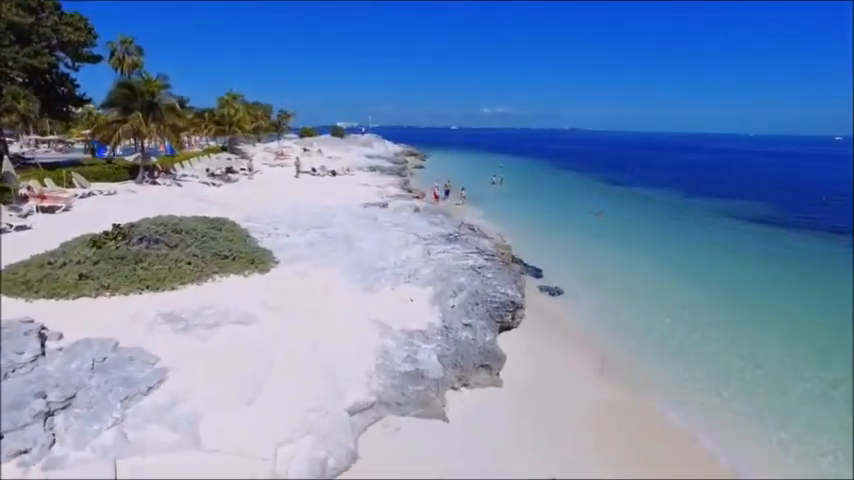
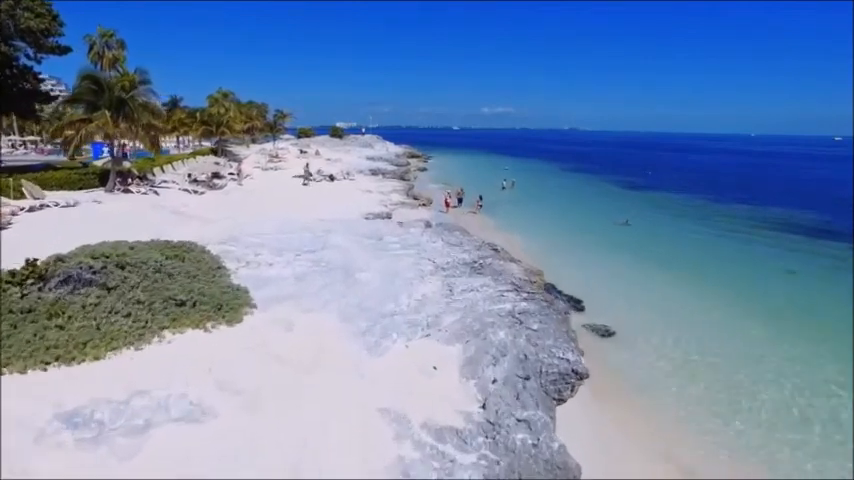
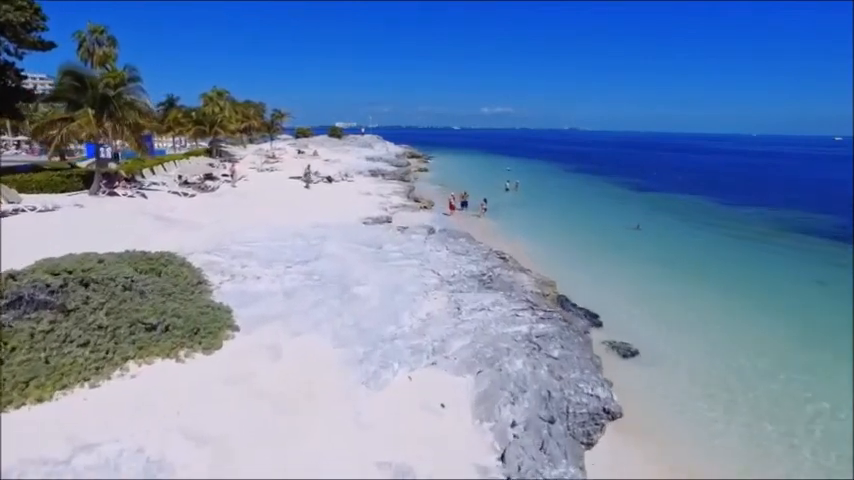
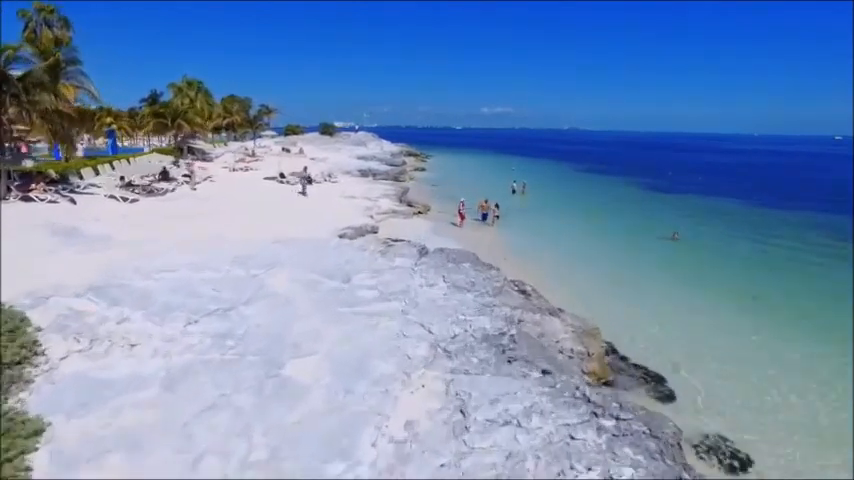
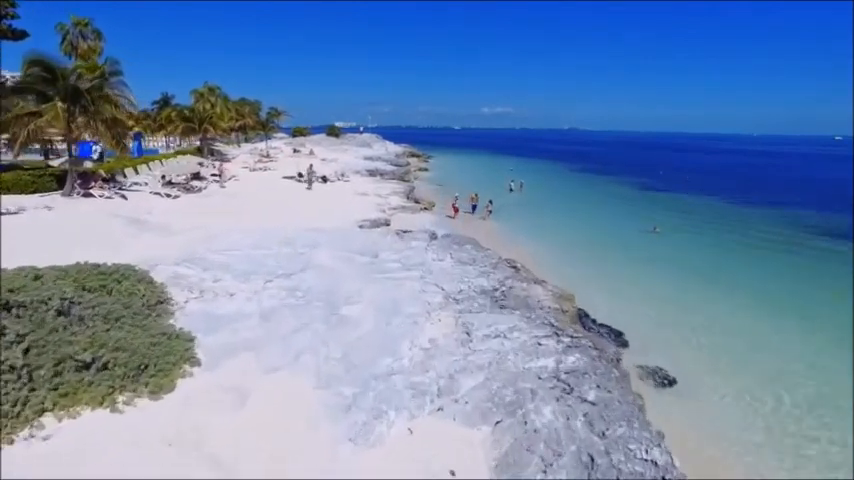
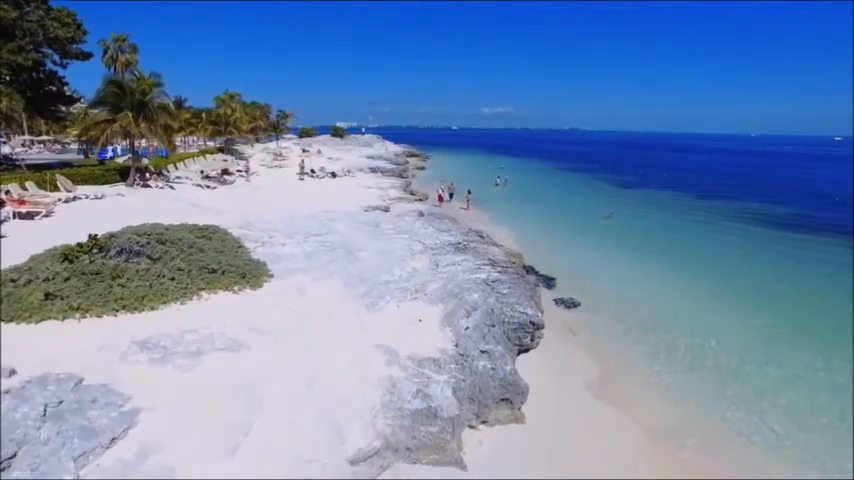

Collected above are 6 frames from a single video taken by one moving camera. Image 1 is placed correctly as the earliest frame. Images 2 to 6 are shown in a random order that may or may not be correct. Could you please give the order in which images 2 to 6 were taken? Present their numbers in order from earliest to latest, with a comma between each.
6, 2, 3, 5, 4
